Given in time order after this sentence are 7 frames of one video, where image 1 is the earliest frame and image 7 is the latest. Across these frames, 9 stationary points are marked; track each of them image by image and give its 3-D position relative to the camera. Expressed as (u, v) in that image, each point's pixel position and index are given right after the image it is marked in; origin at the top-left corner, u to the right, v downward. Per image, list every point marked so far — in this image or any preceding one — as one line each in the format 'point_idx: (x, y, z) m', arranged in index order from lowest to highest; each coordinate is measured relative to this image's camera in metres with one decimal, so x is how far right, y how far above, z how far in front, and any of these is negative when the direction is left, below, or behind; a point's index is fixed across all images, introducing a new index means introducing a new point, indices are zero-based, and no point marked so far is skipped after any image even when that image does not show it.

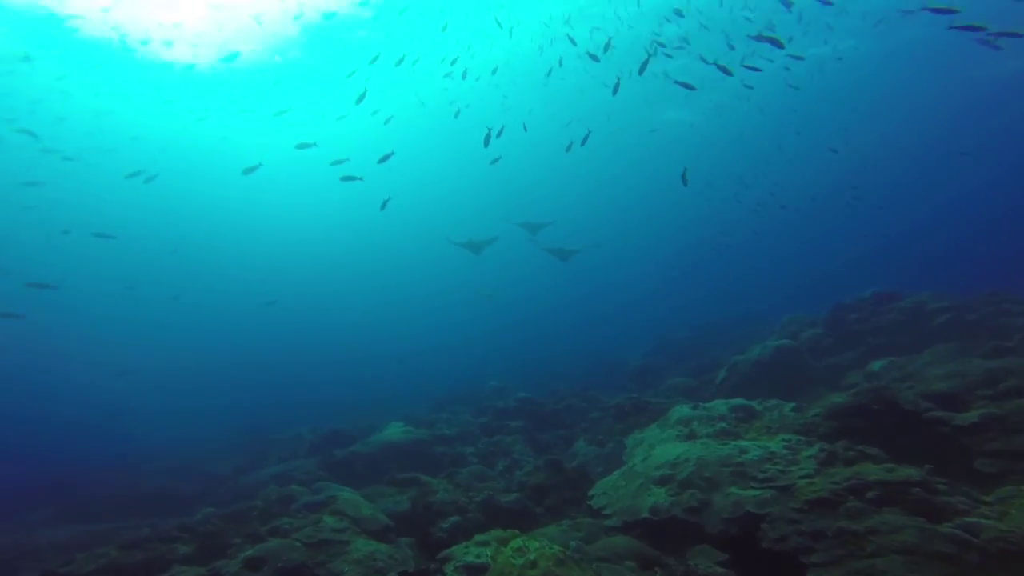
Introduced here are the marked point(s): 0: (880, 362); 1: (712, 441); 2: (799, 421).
0: (+8.6, -1.7, +11.3) m
1: (+3.2, -2.5, +7.9) m
2: (+4.7, -2.2, +7.9) m
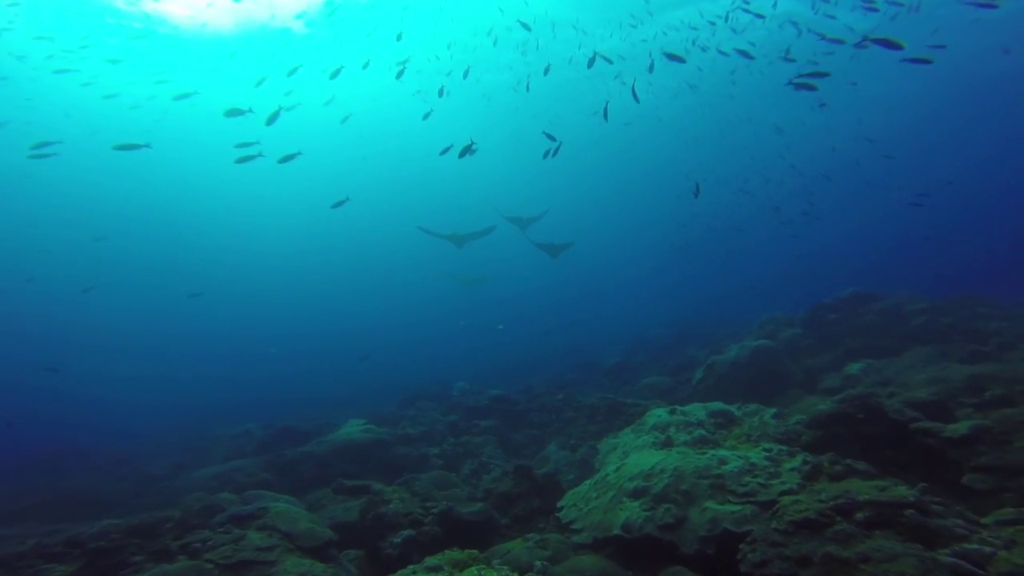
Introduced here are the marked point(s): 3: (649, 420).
0: (+7.9, -1.7, +11.0) m
1: (+2.7, -2.5, +7.4) m
2: (+4.1, -2.2, +7.4) m
3: (+2.5, -2.5, +9.0) m
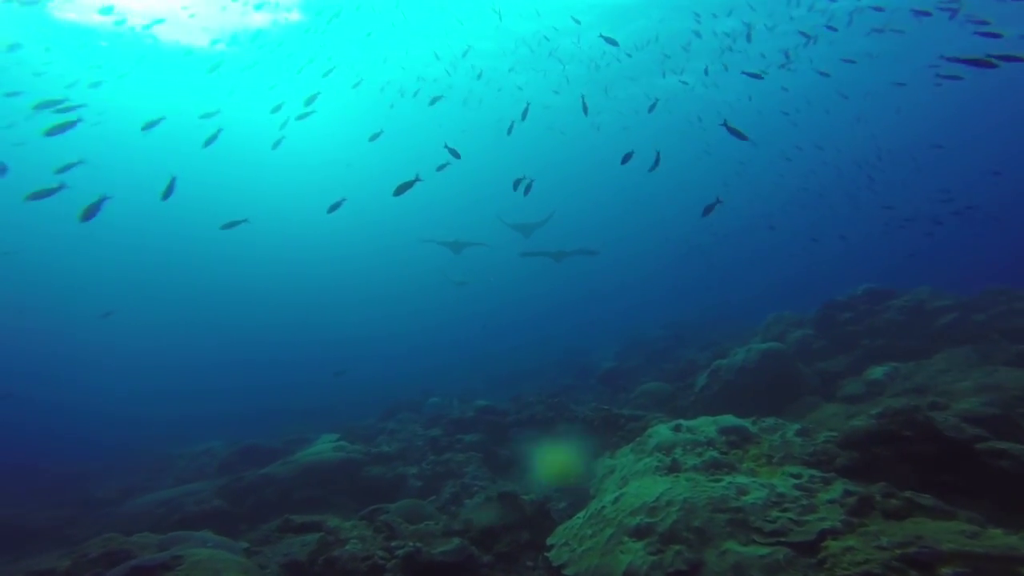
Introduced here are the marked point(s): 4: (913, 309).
0: (+7.6, -1.6, +9.9) m
1: (+2.4, -2.4, +6.2) m
2: (+3.8, -2.1, +6.3) m
3: (+2.2, -2.4, +7.8) m
4: (+9.8, -0.5, +11.8) m
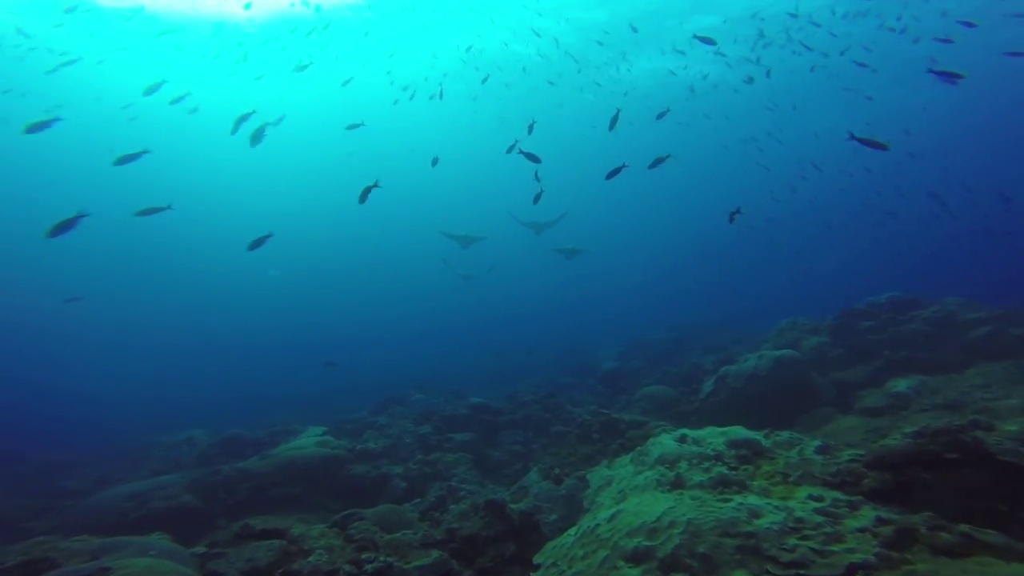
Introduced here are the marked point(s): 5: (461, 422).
0: (+7.5, -1.8, +9.2) m
1: (+2.2, -2.4, +5.6) m
2: (+3.7, -2.1, +5.6) m
3: (+2.1, -2.4, +7.2) m
4: (+9.7, -0.7, +11.1) m
5: (-1.3, -3.4, +12.4) m
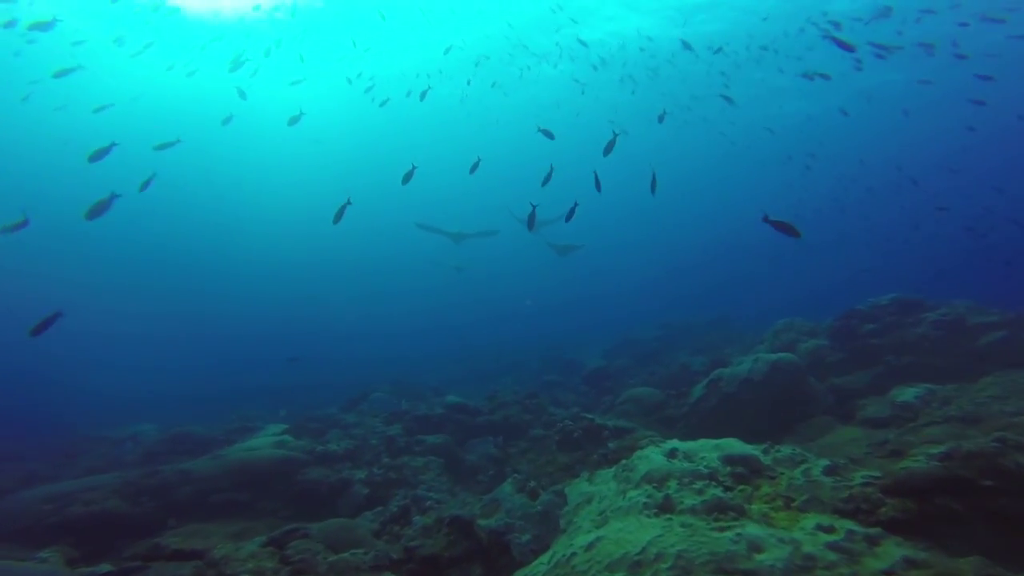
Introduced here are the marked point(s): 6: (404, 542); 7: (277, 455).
0: (+7.0, -1.8, +8.5) m
1: (+1.9, -2.3, +4.8) m
2: (+3.3, -2.1, +4.9) m
3: (+1.7, -2.3, +6.4) m
4: (+9.3, -0.8, +10.4) m
5: (-1.8, -3.2, +11.6) m
6: (-1.4, -3.4, +6.5) m
7: (-4.2, -3.0, +8.7) m
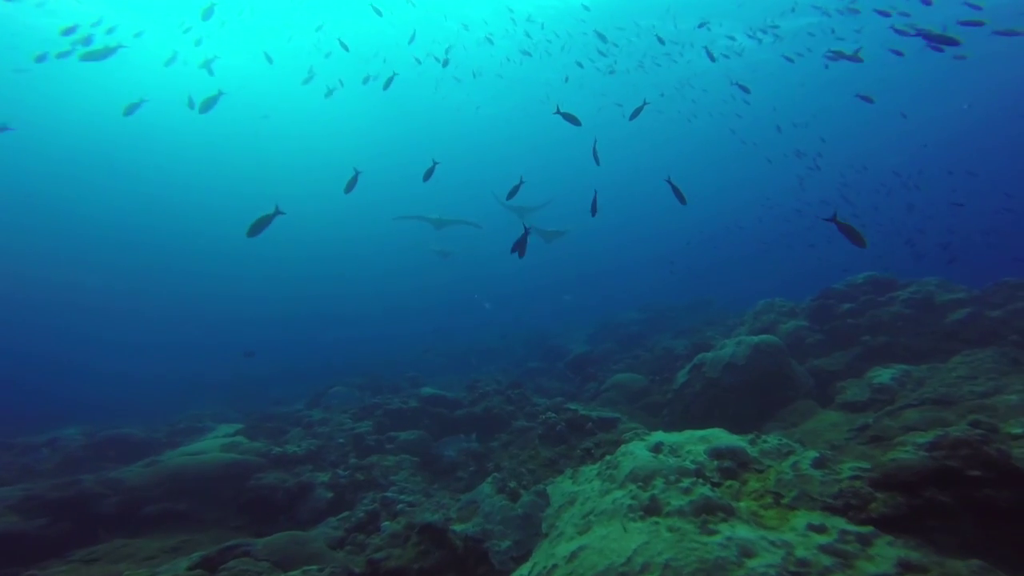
0: (+6.6, -1.5, +8.5) m
1: (+1.6, -2.2, +4.5) m
2: (+3.1, -2.0, +4.7) m
3: (+1.4, -2.2, +6.1) m
4: (+8.8, -0.3, +10.4) m
5: (-2.3, -3.0, +11.2) m
6: (-1.7, -3.3, +6.1) m
7: (-4.6, -3.0, +8.2) m
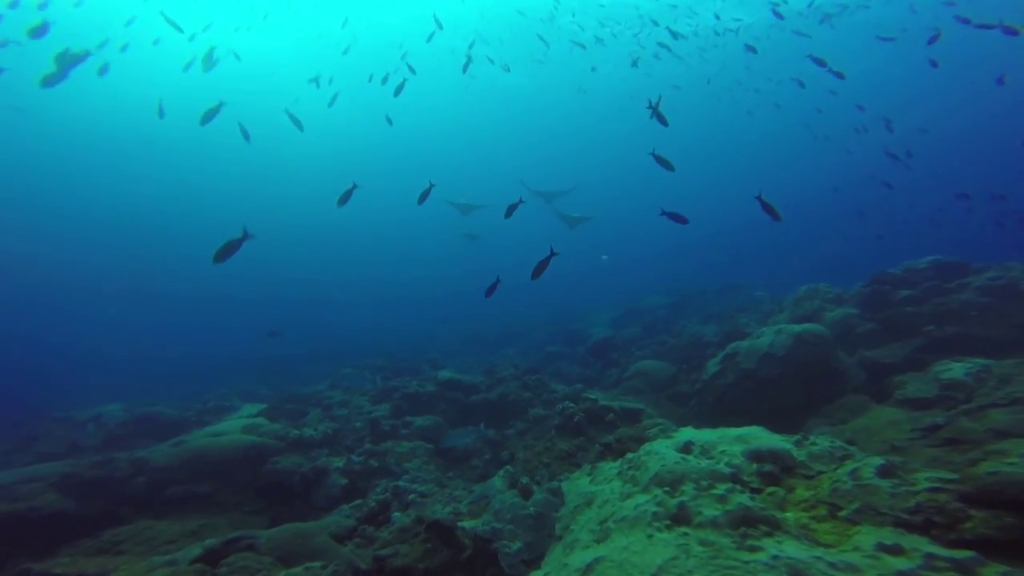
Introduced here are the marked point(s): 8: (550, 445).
0: (+6.9, -1.2, +7.5) m
1: (+1.7, -2.0, +3.8) m
2: (+3.1, -1.8, +3.9) m
3: (+1.5, -1.9, +5.4) m
4: (+9.2, 0.0, +9.2) m
5: (-1.9, -2.5, +10.7) m
6: (-1.6, -3.0, +5.6) m
7: (-4.3, -2.5, +7.8) m
8: (+0.6, -2.4, +7.4) m
